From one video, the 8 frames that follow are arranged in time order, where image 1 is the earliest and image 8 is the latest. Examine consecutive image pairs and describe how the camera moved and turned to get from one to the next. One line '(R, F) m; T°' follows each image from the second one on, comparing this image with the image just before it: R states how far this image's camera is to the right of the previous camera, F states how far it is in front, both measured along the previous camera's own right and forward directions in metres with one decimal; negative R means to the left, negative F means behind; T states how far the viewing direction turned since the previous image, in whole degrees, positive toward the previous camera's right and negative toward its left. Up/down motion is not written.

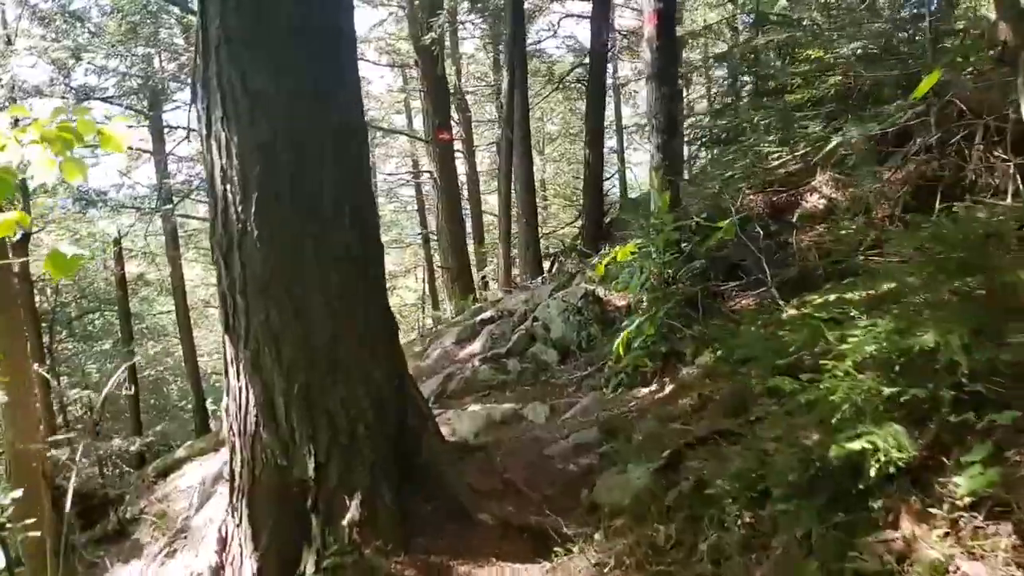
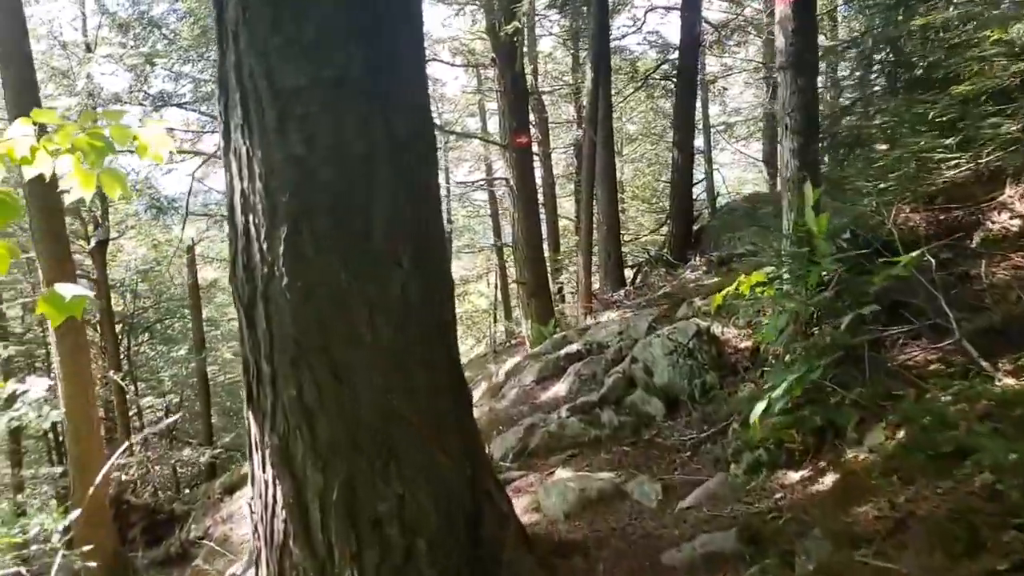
(-0.1, +0.8) m; -5°
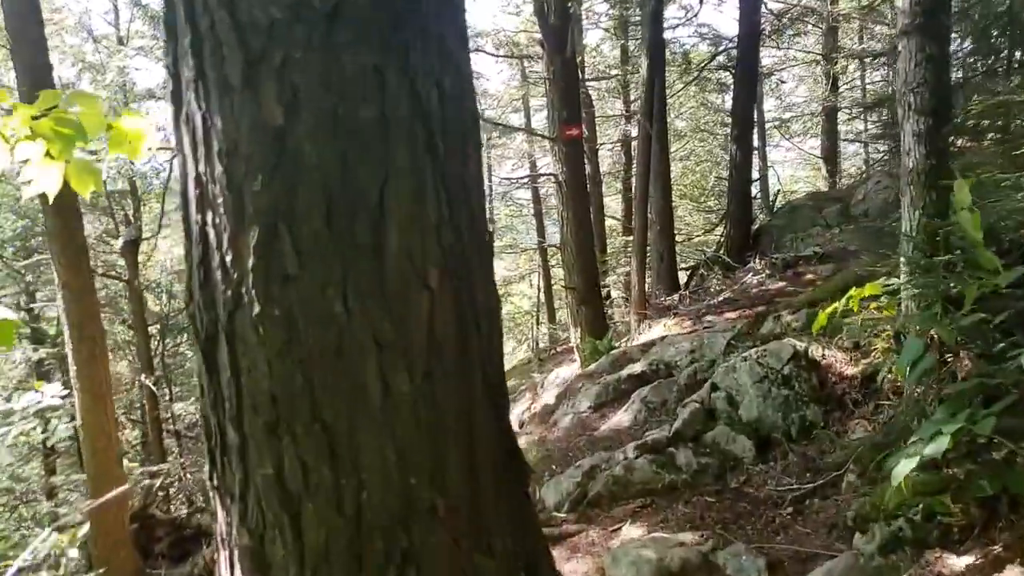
(-0.1, +0.7) m; -3°
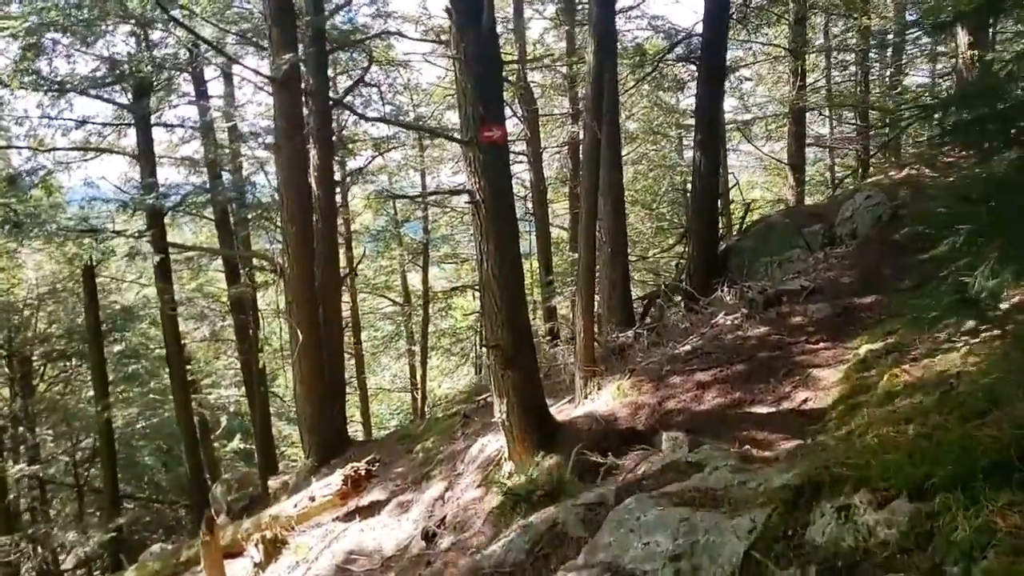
(+0.4, +2.1) m; +4°
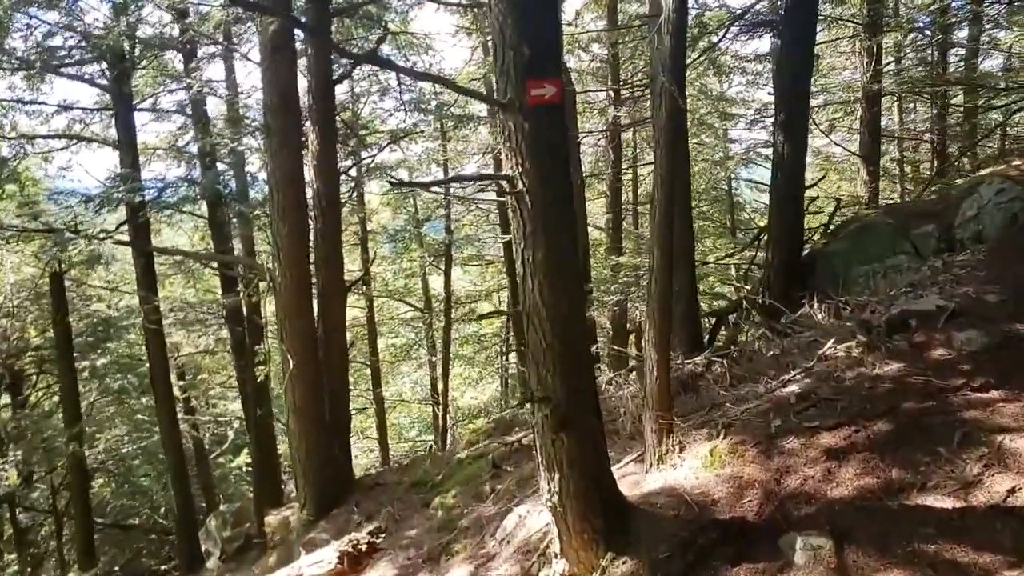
(-0.2, +1.7) m; -2°
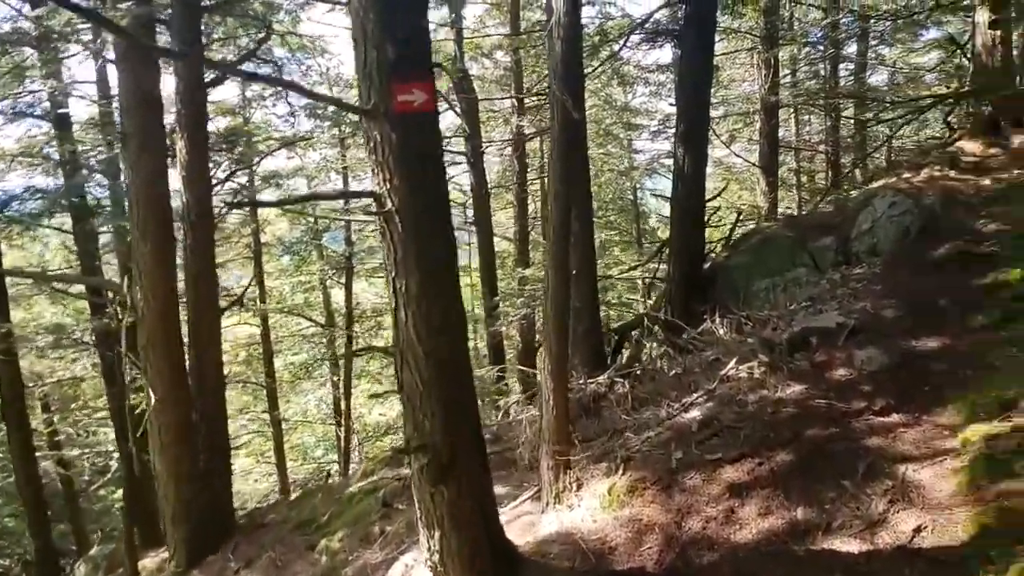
(+0.2, +0.4) m; +6°
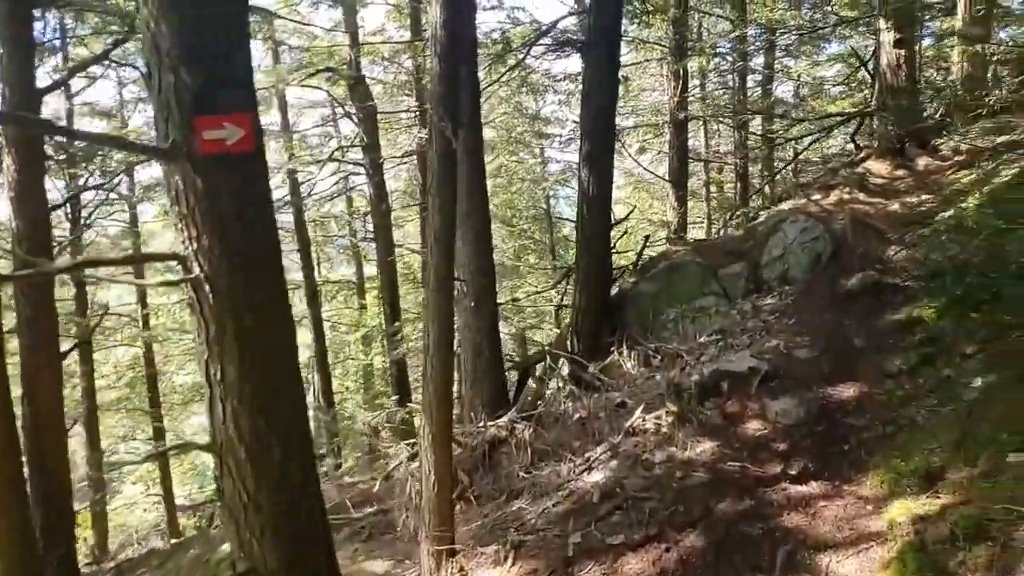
(+0.3, +0.6) m; +6°
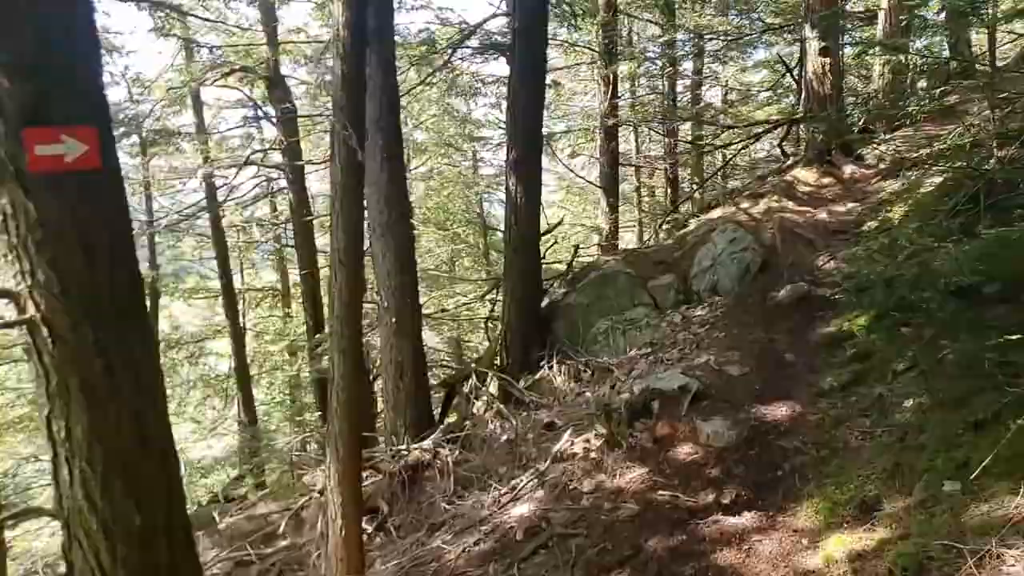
(+0.1, +0.3) m; +5°
